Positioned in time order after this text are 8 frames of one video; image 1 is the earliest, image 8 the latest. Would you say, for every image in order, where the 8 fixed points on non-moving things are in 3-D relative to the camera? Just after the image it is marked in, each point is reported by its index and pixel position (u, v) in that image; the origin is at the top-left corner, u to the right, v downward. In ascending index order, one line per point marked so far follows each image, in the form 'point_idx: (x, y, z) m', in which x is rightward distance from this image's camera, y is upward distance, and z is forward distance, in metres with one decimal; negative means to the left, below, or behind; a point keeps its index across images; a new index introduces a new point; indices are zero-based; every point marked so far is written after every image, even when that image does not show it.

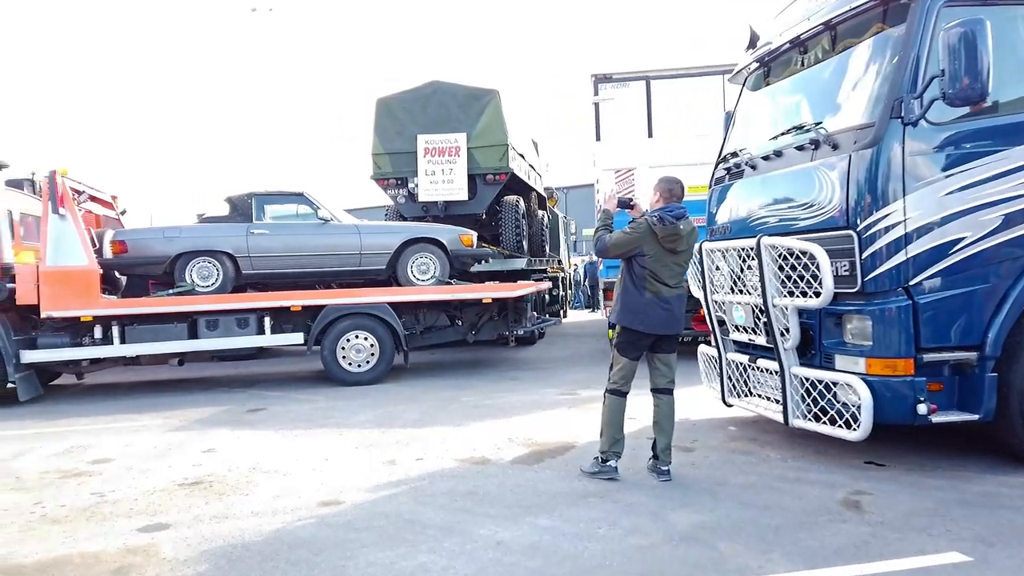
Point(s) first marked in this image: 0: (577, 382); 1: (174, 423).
0: (+0.8, -1.1, +9.1) m
1: (-3.3, -1.3, +7.4) m
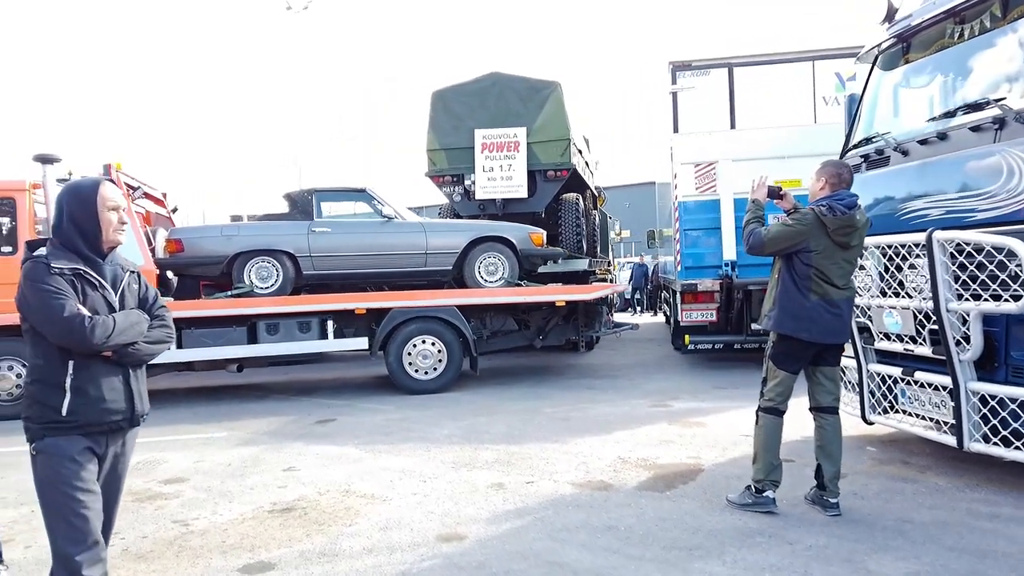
0: (+1.7, -1.2, +8.5) m
1: (-2.4, -1.3, +6.8) m
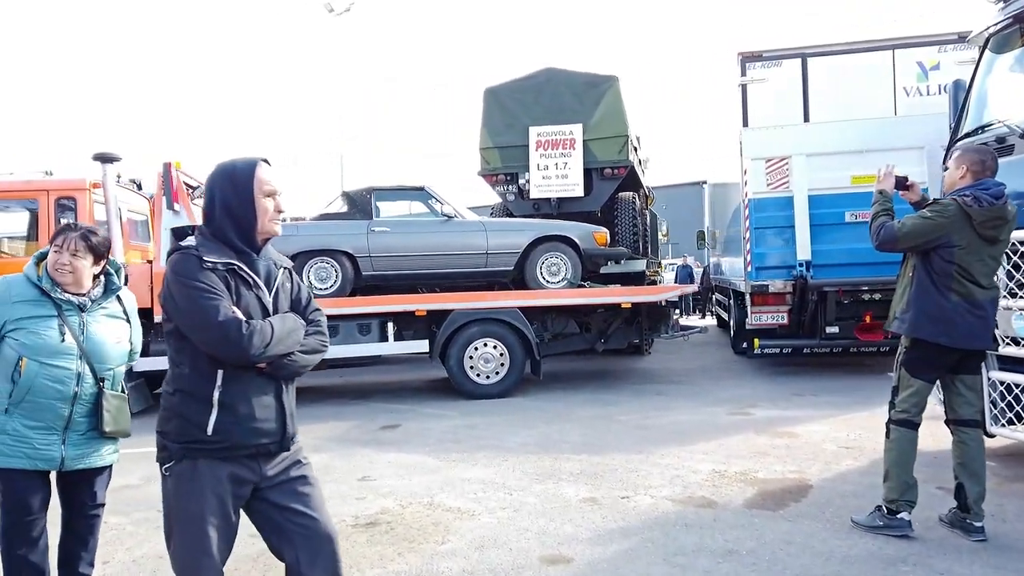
0: (+2.4, -1.2, +8.0) m
1: (-1.8, -1.3, +6.6) m
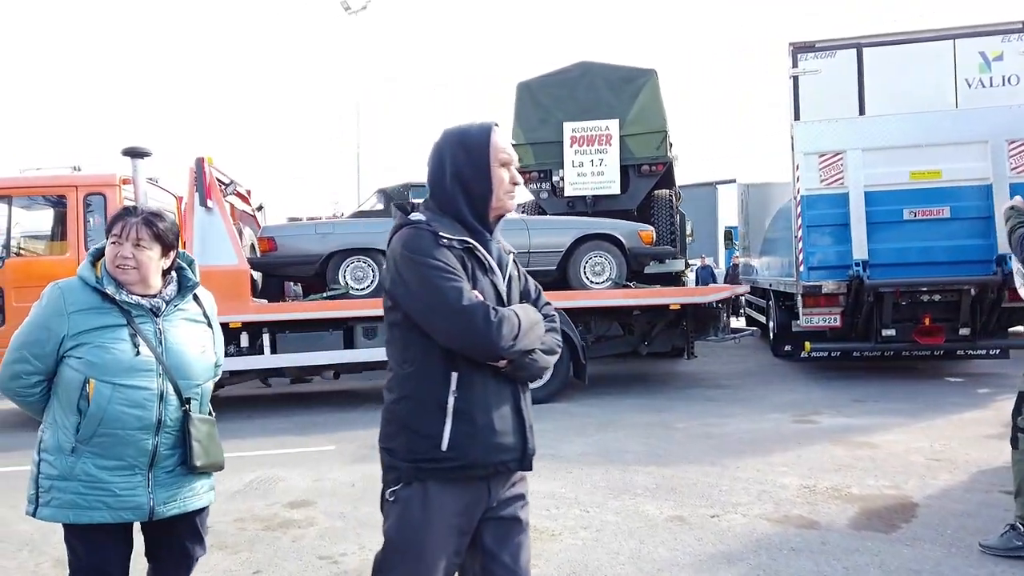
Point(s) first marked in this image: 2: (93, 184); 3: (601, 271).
0: (+2.9, -1.2, +7.7) m
1: (-1.3, -1.3, +6.2) m
2: (-4.3, +1.1, +7.7) m
3: (+1.0, +0.2, +8.8) m
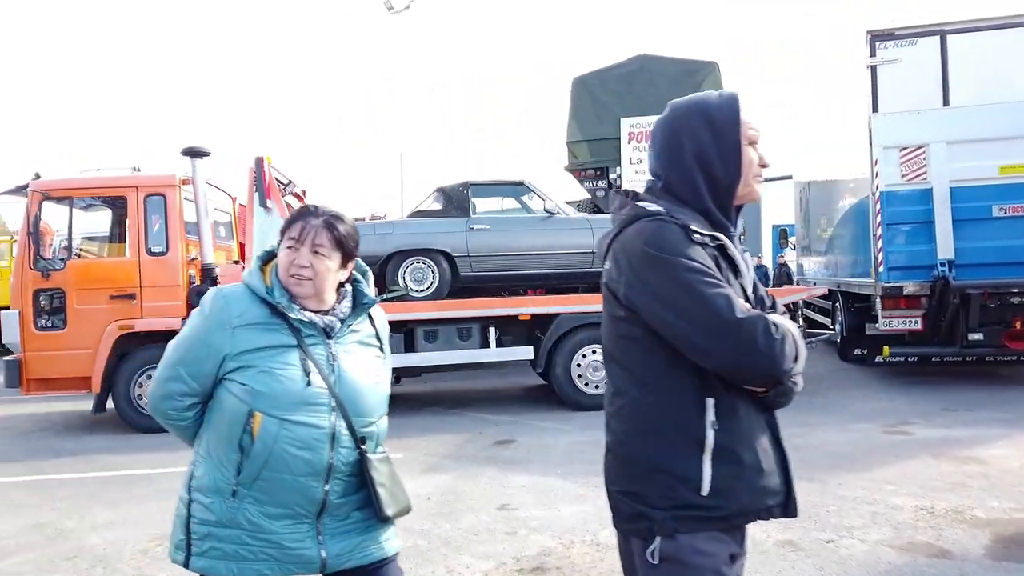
0: (+3.5, -1.2, +7.2) m
1: (-0.7, -1.3, +6.0) m
2: (-3.6, +1.0, +7.6) m
3: (+1.7, +0.2, +8.4) m
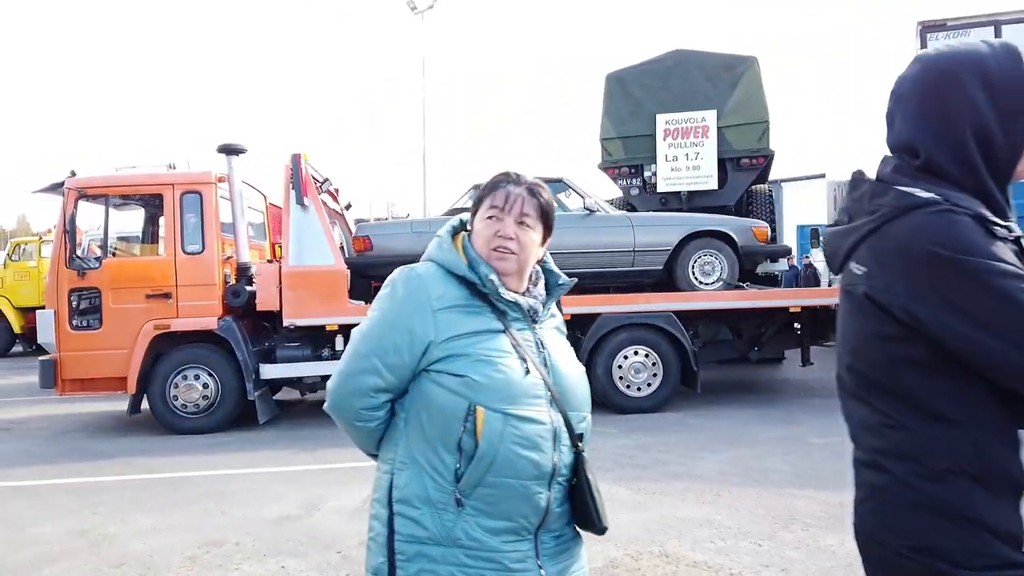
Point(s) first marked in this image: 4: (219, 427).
0: (+3.9, -1.2, +7.0) m
1: (-0.4, -1.3, +5.8) m
2: (-3.2, +1.0, +7.5) m
3: (+2.1, +0.2, +8.2) m
4: (-2.9, -1.4, +7.5) m
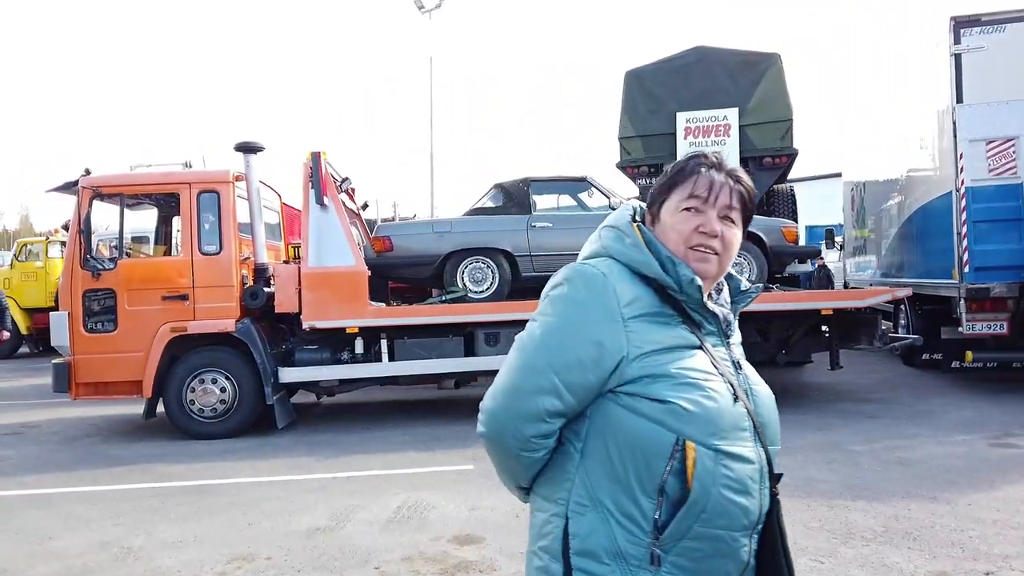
0: (+4.1, -1.2, +6.7) m
1: (-0.1, -1.3, +5.6) m
2: (-3.0, +1.0, +7.4) m
3: (+2.4, +0.2, +8.0) m
4: (-2.6, -1.4, +7.3) m
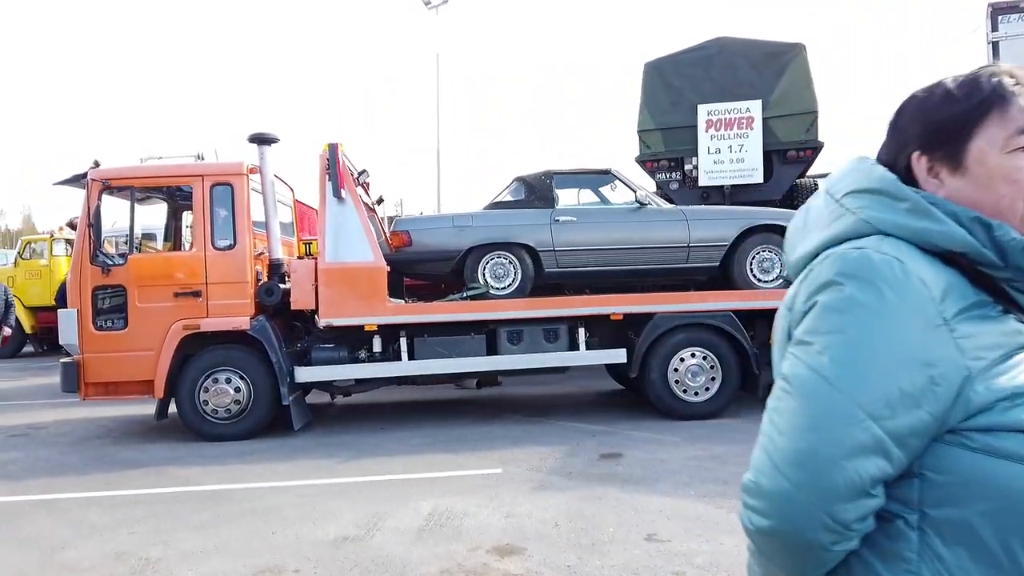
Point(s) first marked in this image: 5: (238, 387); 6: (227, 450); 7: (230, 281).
0: (+4.4, -1.2, +6.5) m
1: (+0.1, -1.3, +5.4) m
2: (-2.7, +1.1, +7.1) m
3: (+2.6, +0.2, +7.7) m
4: (-2.4, -1.3, +7.1) m
5: (-2.5, -0.9, +7.0) m
6: (-2.5, -1.4, +6.6) m
7: (-2.6, +0.1, +7.0) m
